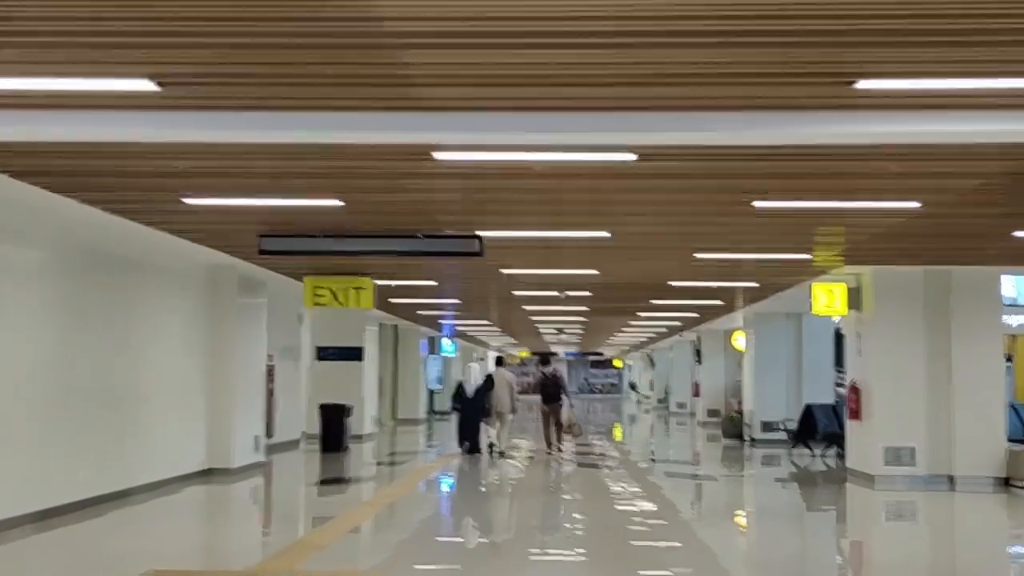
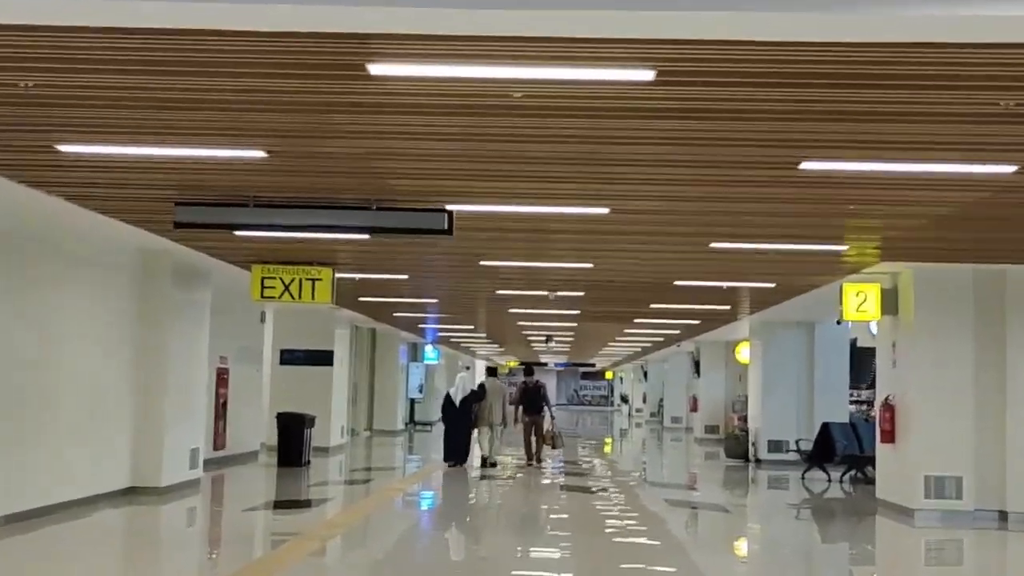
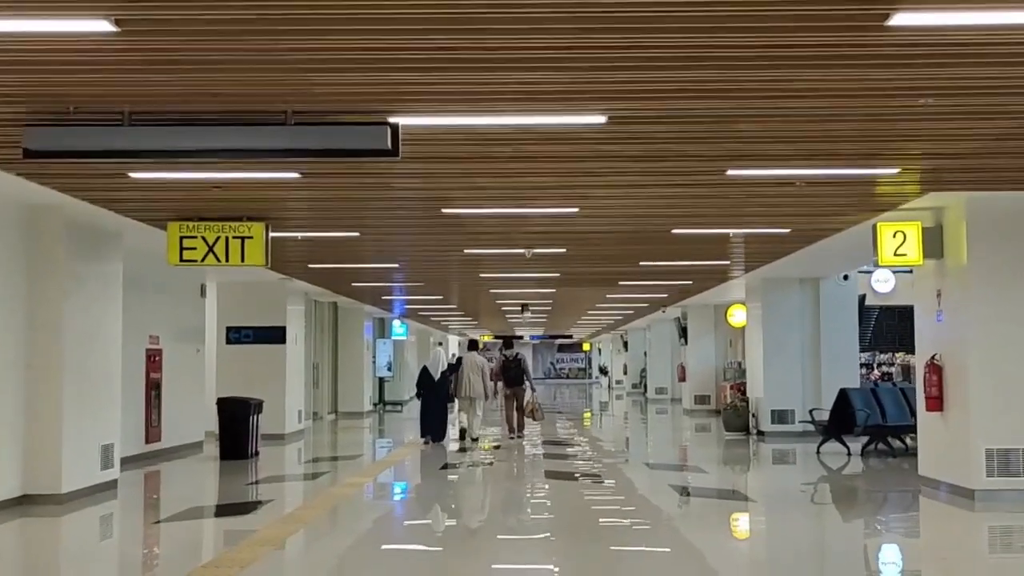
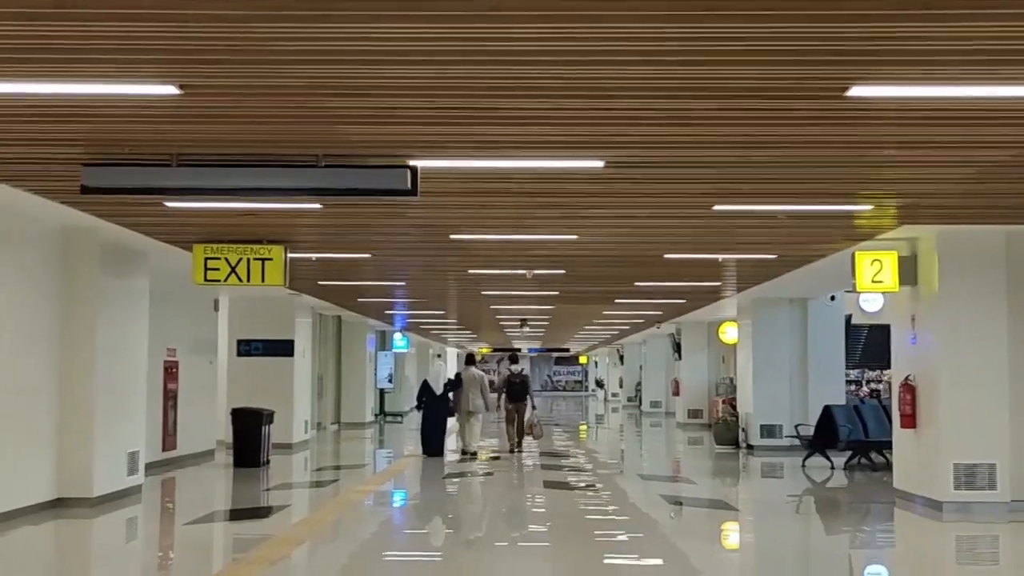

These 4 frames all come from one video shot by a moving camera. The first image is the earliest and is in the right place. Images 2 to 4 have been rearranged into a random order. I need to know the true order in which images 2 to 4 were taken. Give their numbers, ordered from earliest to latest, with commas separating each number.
2, 4, 3
